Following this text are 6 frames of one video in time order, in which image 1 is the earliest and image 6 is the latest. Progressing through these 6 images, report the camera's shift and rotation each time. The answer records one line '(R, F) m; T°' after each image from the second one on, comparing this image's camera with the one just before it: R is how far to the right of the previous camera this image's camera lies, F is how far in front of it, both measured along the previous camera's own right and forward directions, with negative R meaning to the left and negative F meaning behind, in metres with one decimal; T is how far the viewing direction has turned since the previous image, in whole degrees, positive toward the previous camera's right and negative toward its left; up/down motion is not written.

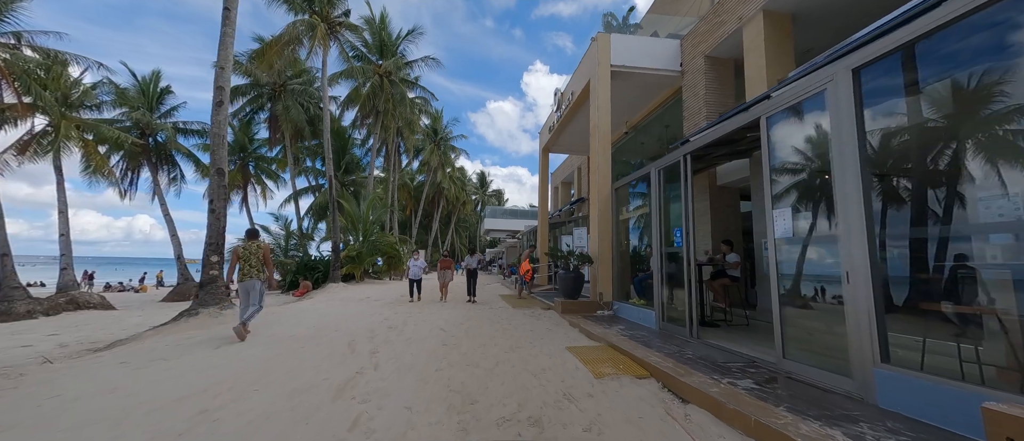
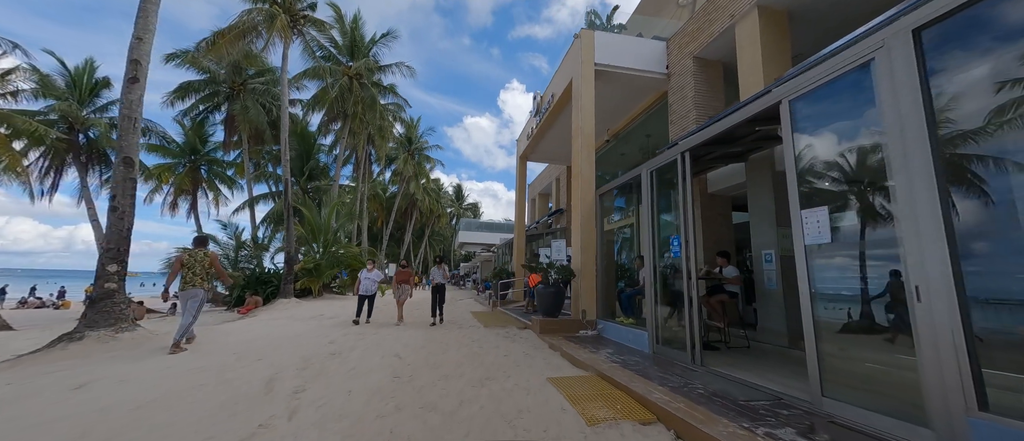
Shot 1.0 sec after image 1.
(+0.1, +0.9) m; +4°
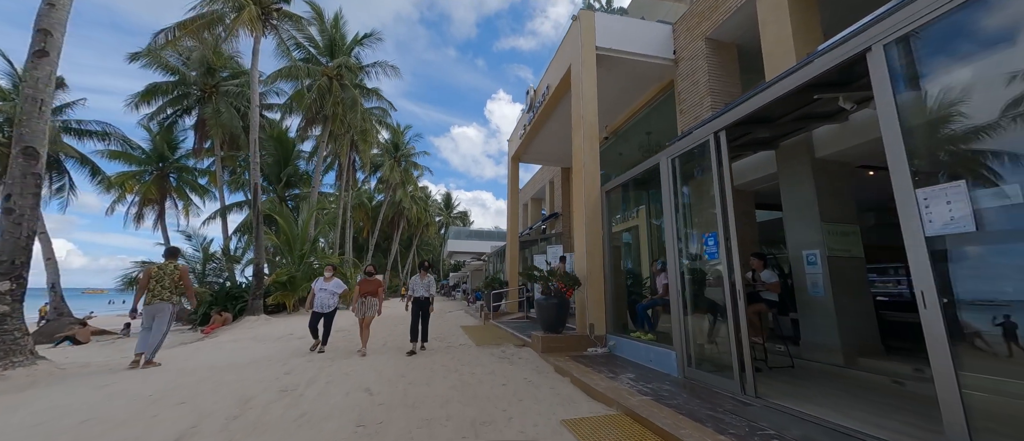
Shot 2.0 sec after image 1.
(-0.1, +1.0) m; +2°
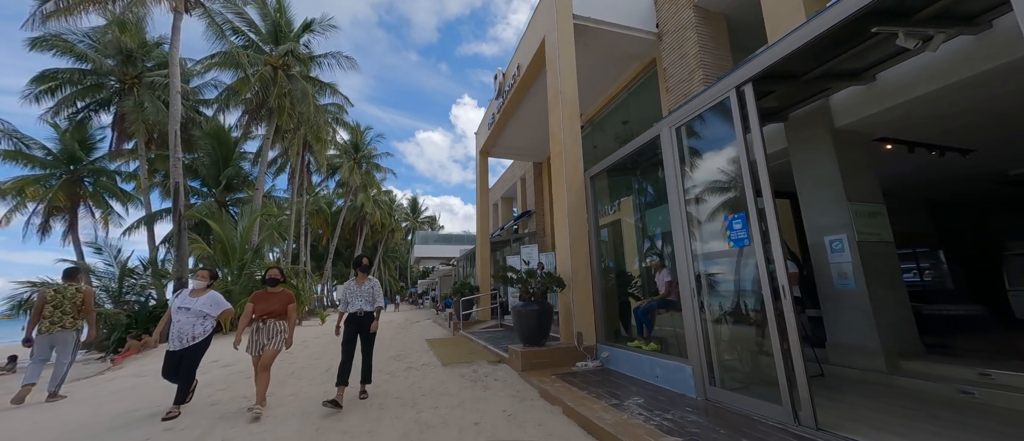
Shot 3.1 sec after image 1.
(0.0, +1.1) m; +5°
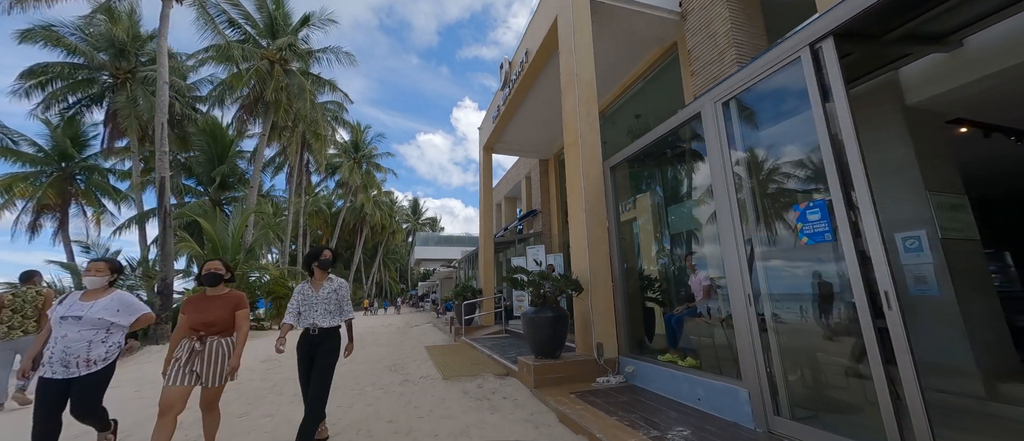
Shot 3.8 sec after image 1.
(-0.1, +0.7) m; 0°
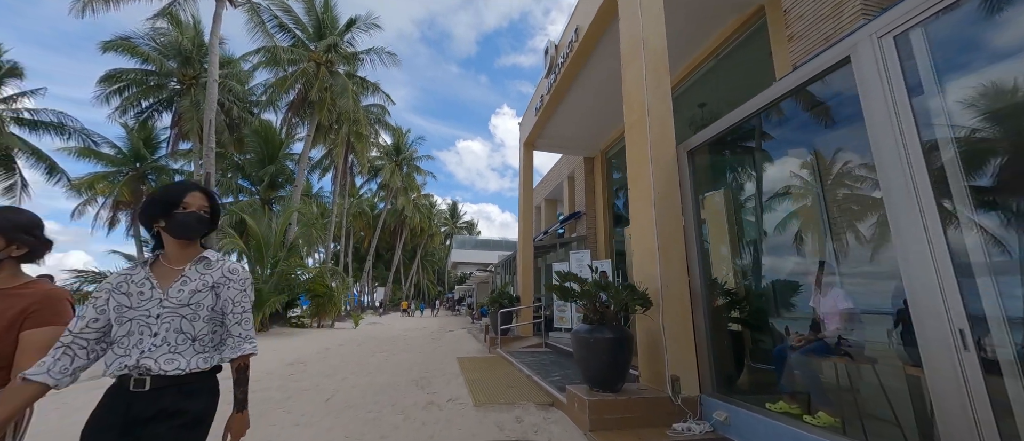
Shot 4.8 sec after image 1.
(-0.1, +0.9) m; -6°
